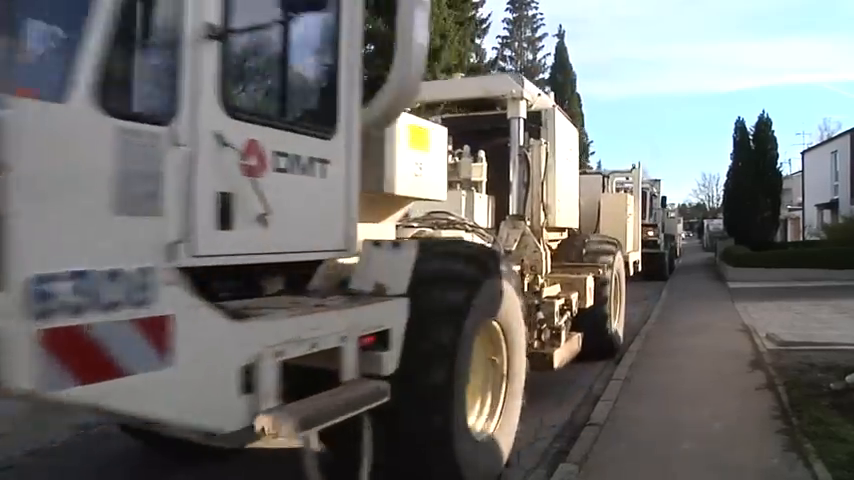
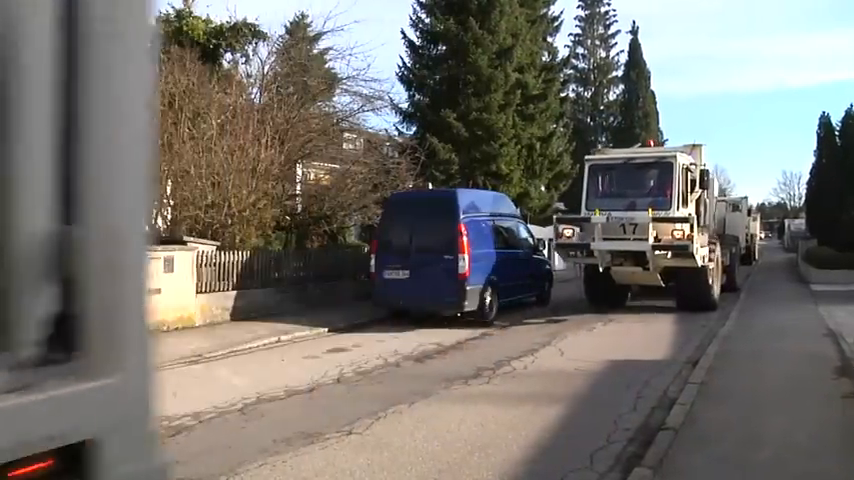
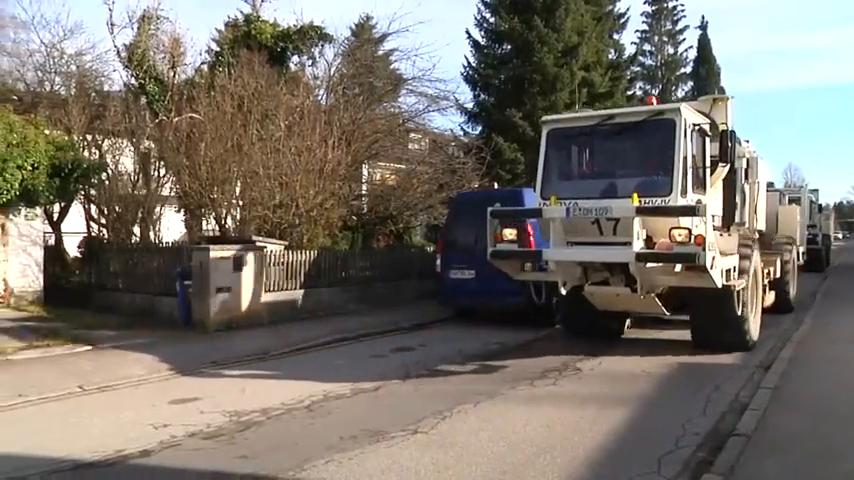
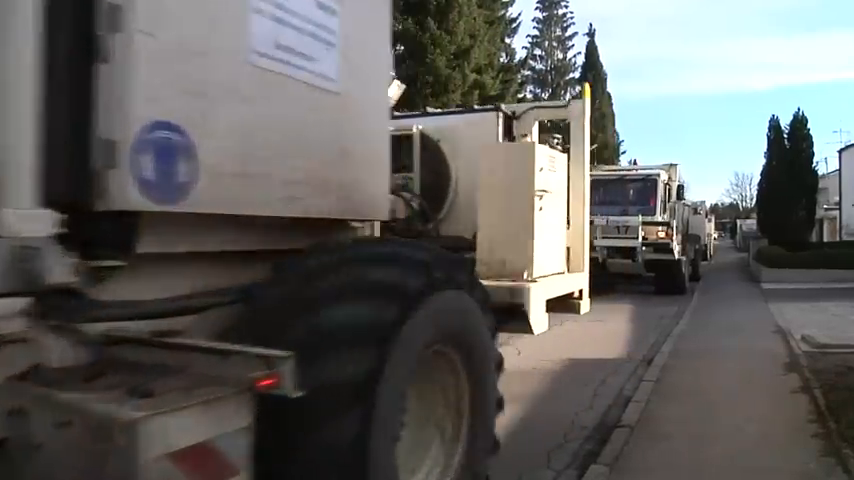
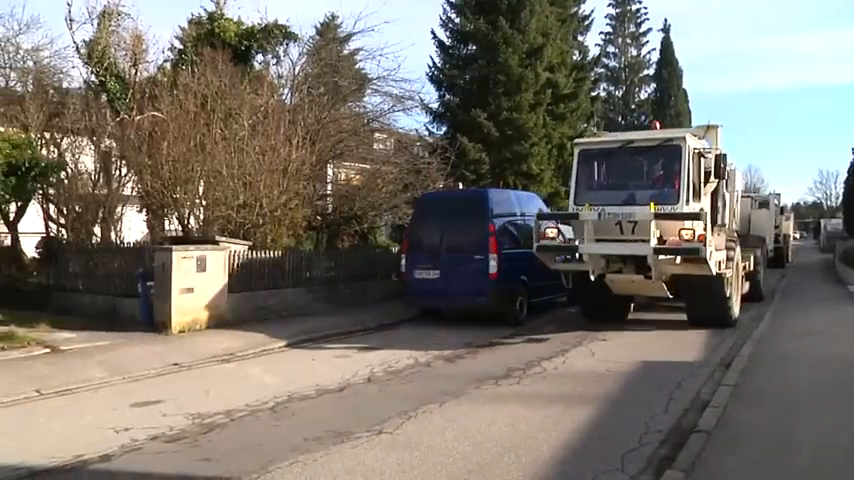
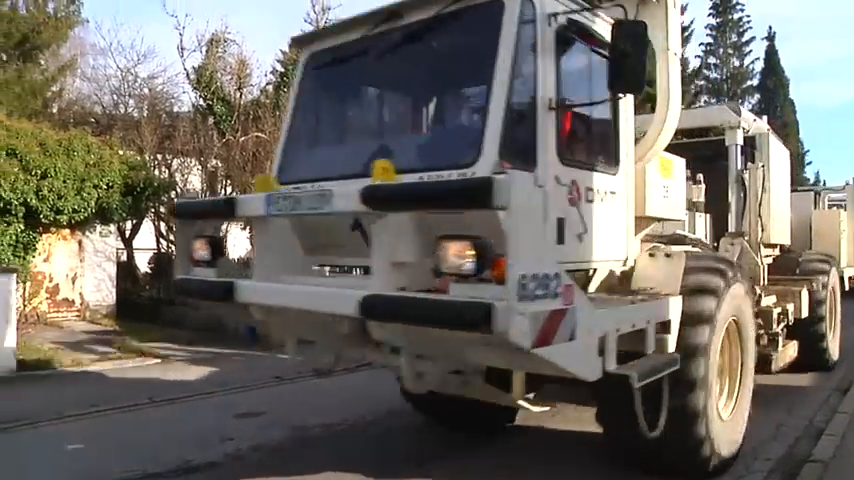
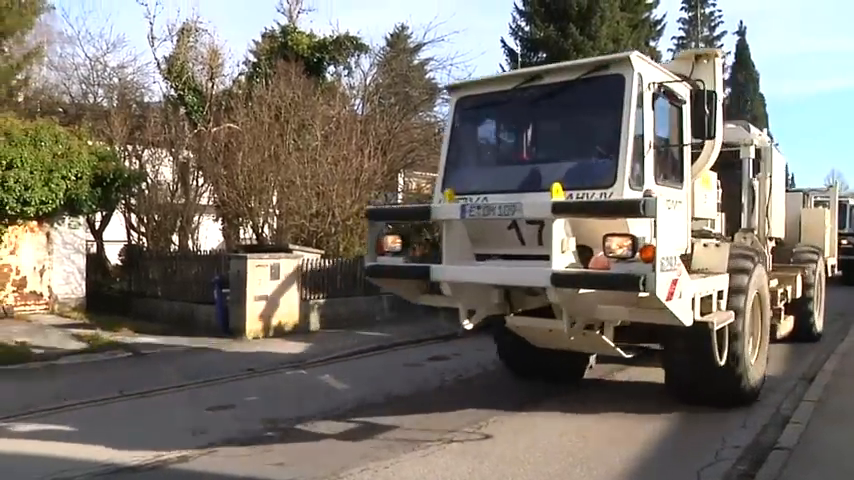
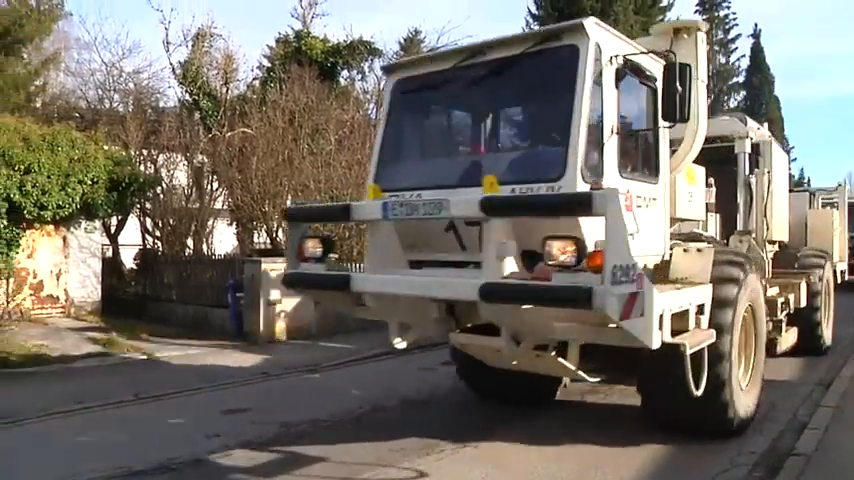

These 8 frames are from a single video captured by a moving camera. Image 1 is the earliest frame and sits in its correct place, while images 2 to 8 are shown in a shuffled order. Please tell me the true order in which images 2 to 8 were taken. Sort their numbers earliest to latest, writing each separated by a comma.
4, 2, 5, 3, 7, 8, 6
